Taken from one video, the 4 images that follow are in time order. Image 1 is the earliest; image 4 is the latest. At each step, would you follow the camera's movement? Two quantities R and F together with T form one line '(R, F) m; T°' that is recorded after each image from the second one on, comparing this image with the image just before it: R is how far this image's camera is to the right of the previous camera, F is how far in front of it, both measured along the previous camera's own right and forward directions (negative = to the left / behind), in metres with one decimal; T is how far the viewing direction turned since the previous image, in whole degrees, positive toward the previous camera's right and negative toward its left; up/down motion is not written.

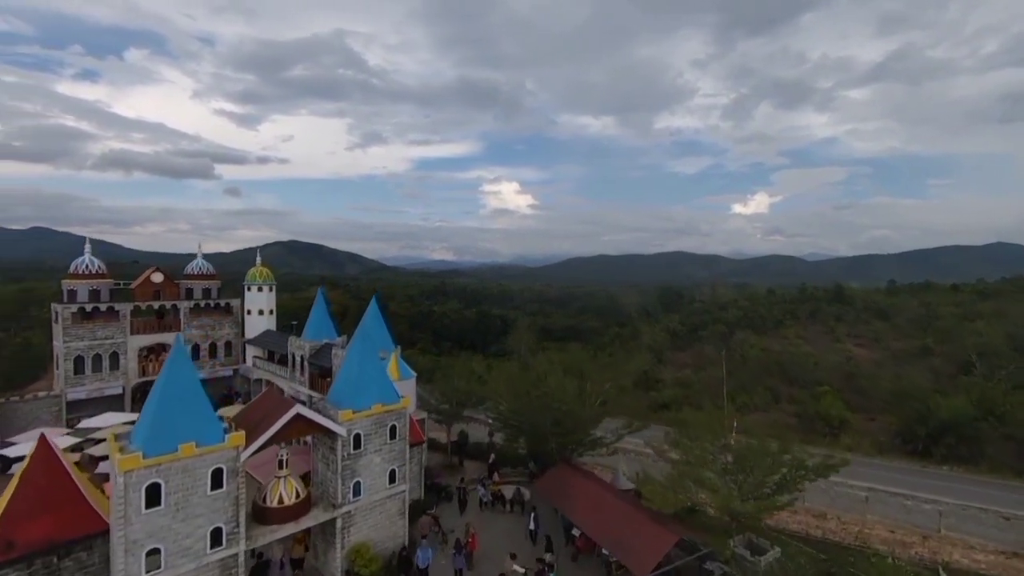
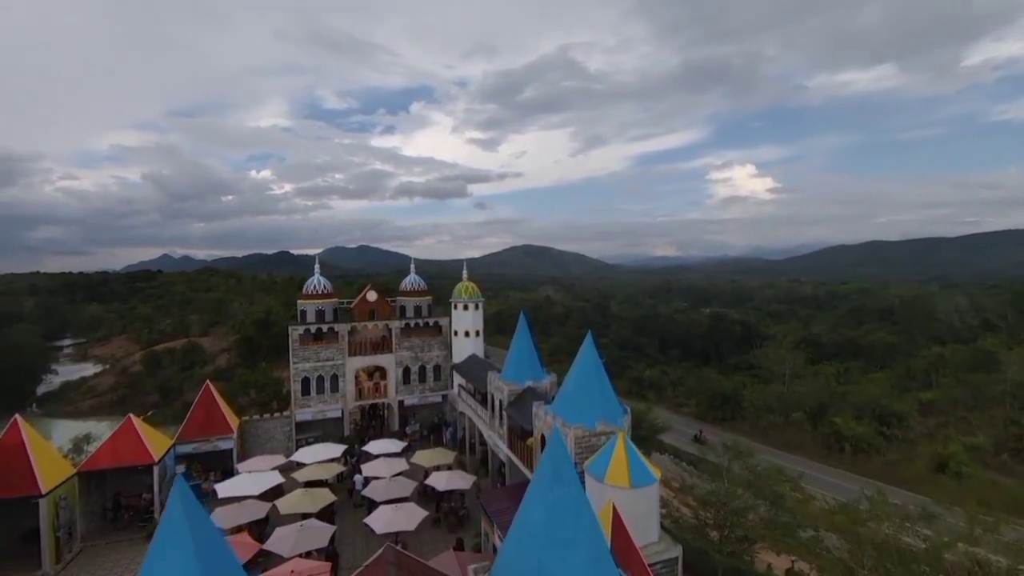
(-2.6, +8.7) m; -30°
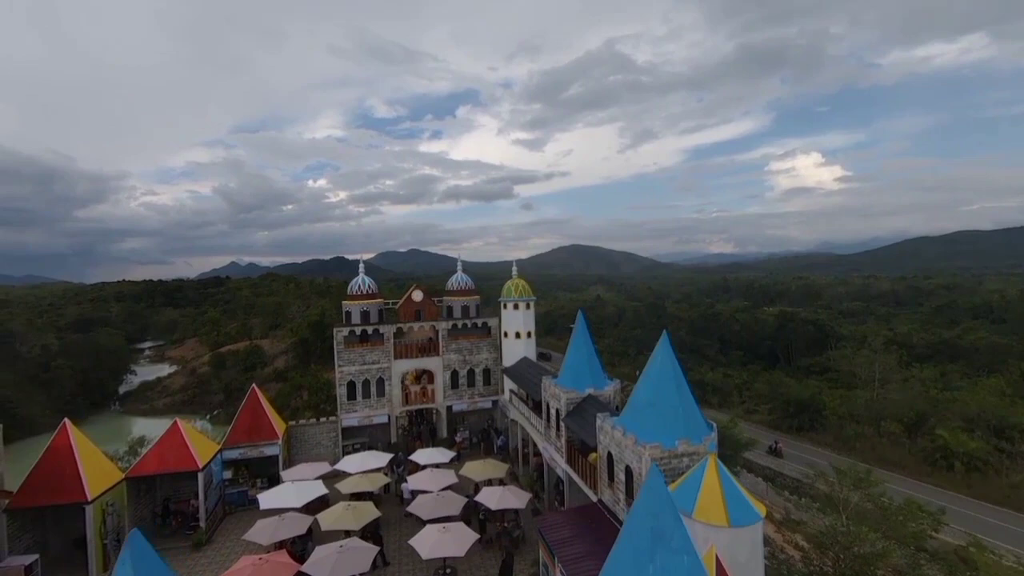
(-0.4, +2.0) m; -6°
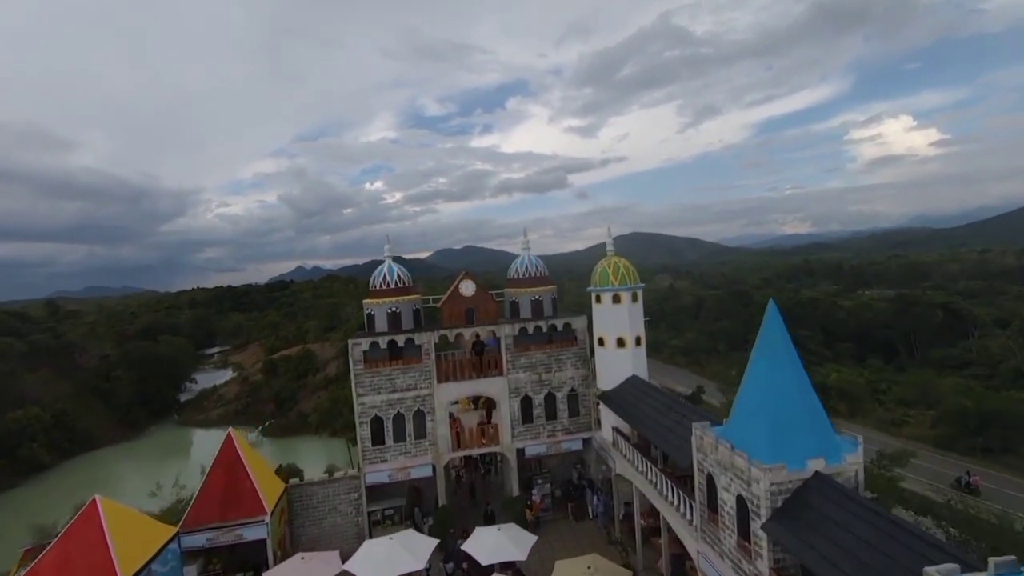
(-1.5, +7.9) m; -8°
